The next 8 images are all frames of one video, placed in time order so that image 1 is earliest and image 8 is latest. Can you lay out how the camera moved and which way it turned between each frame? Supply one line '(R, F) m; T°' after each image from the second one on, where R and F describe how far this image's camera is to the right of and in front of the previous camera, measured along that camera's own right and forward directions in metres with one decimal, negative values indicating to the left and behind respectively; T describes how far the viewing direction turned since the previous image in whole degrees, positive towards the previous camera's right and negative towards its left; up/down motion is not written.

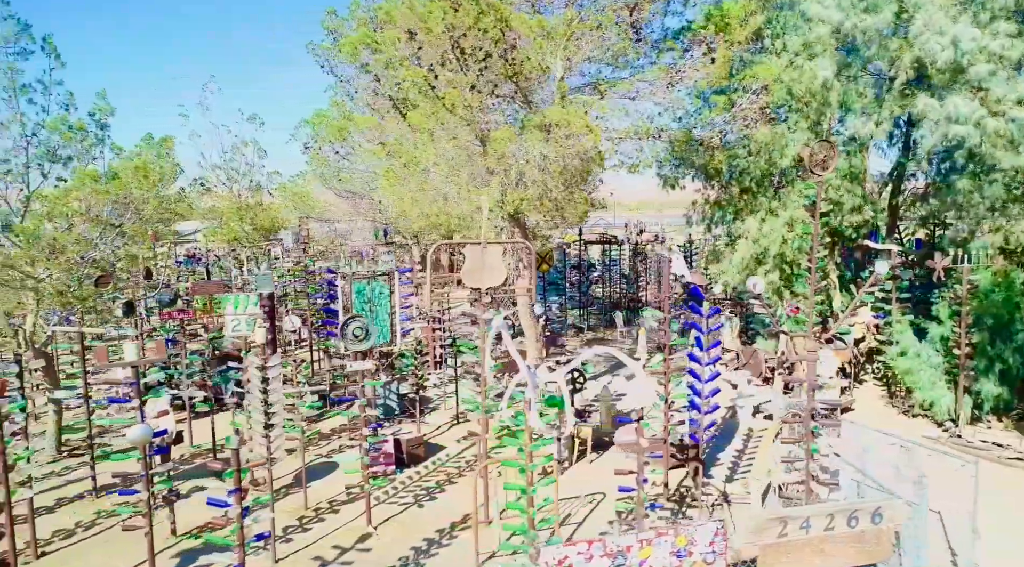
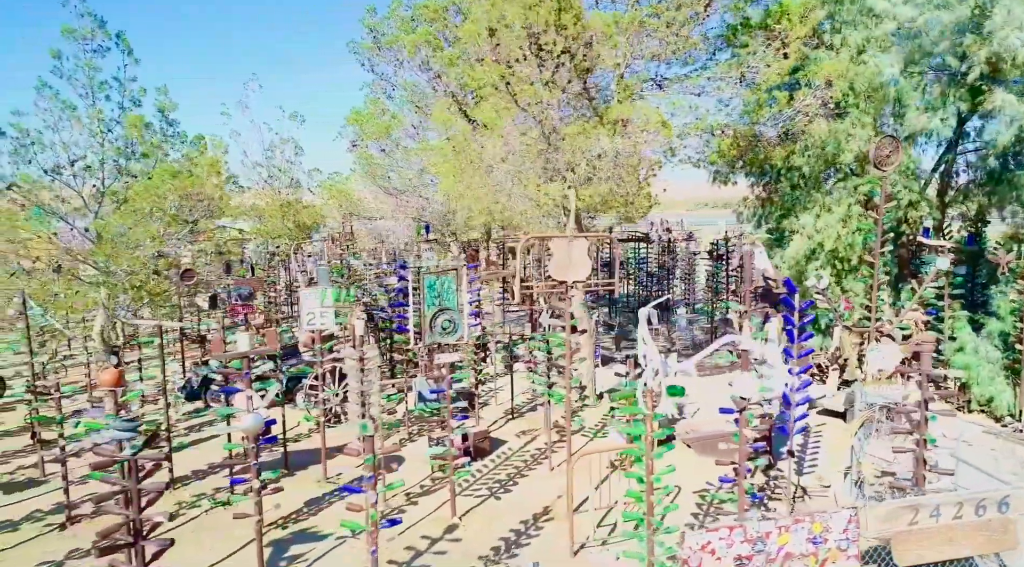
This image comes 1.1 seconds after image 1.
(-0.9, -0.1) m; -1°
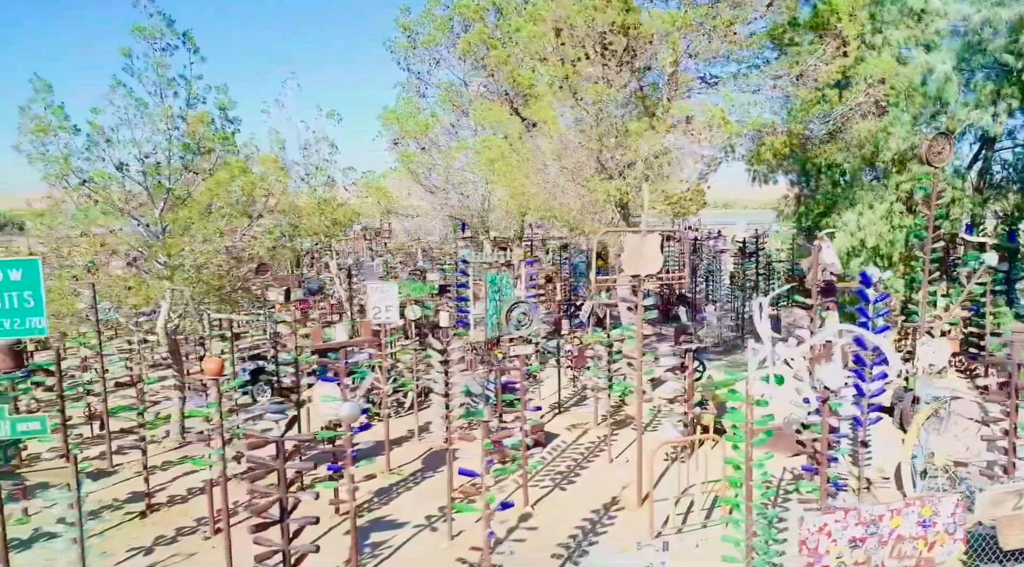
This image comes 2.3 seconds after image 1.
(-0.8, -0.2) m; -1°
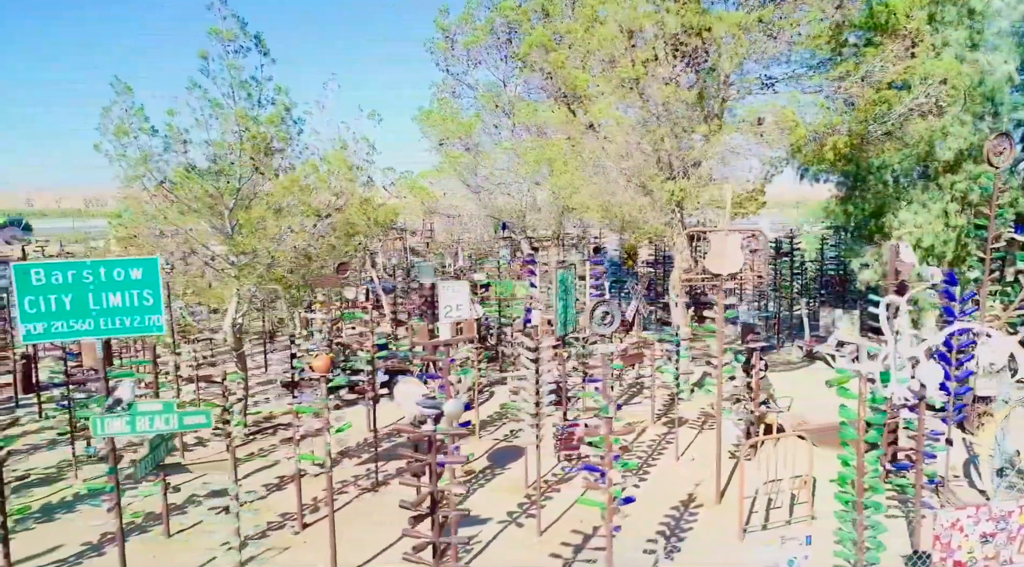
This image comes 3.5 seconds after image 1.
(-0.9, -0.1) m; -1°
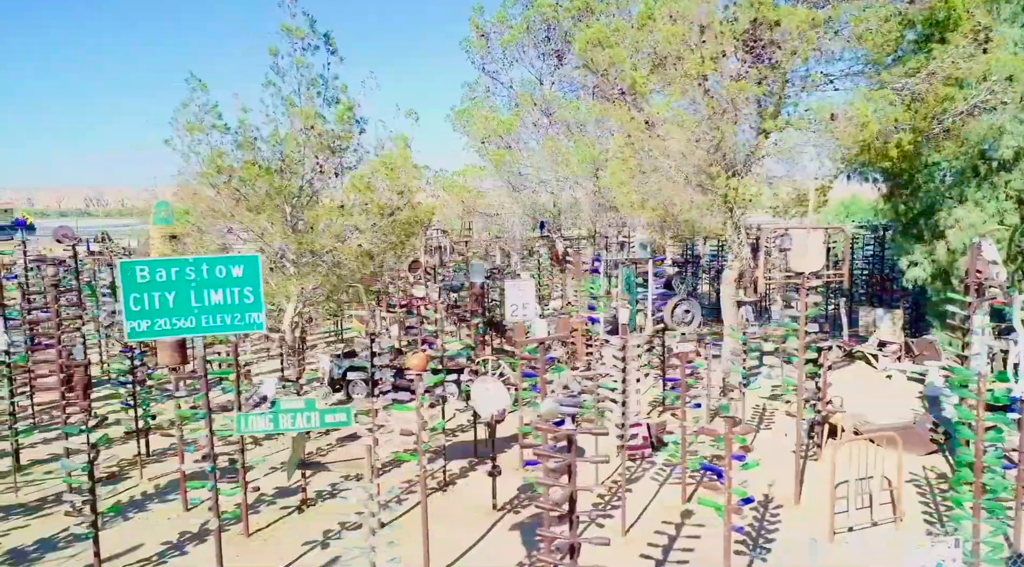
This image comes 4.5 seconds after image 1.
(-0.9, +0.1) m; -1°
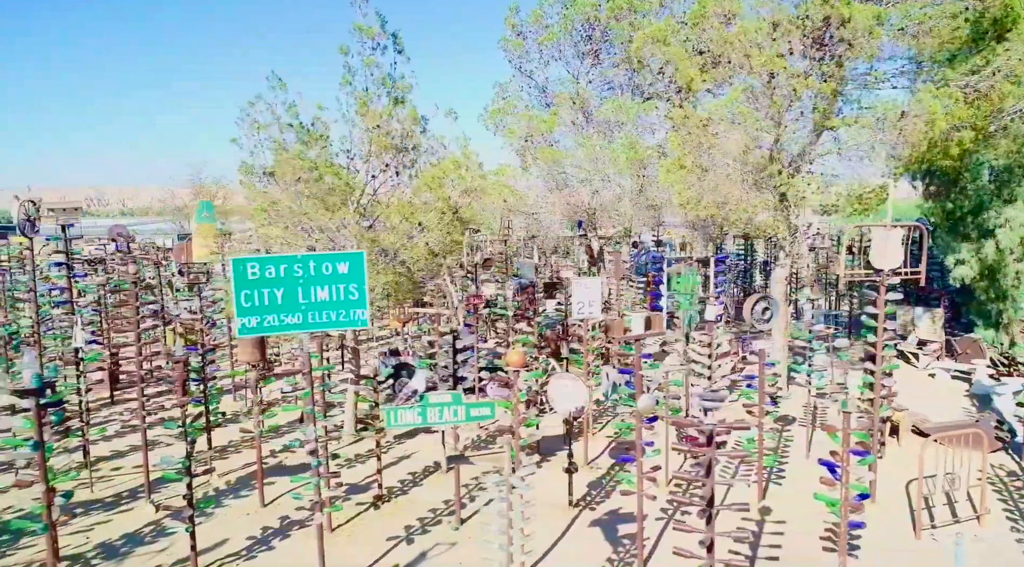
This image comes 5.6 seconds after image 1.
(-0.9, -0.1) m; -1°
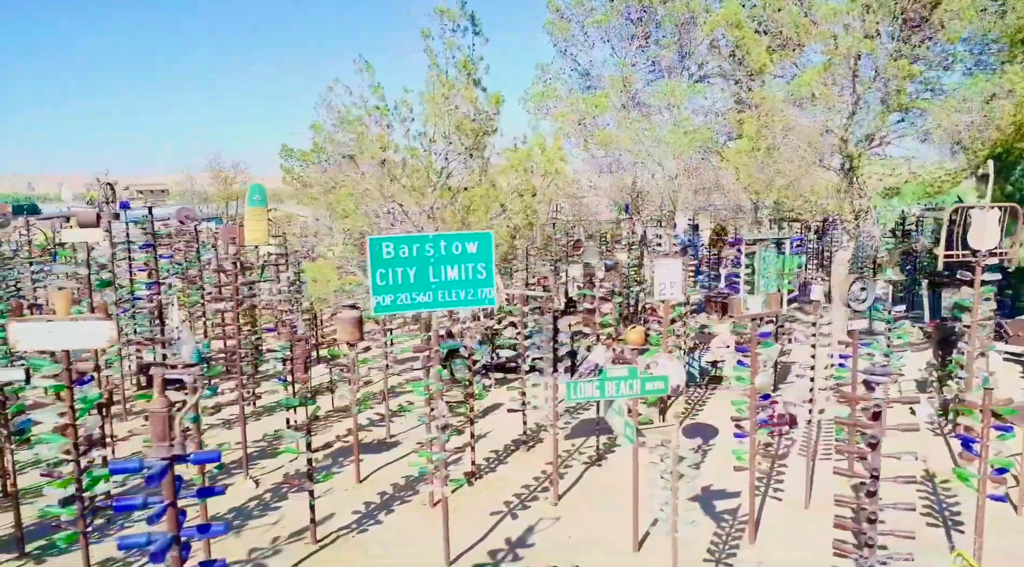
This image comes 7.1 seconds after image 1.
(-1.1, -0.2) m; -1°
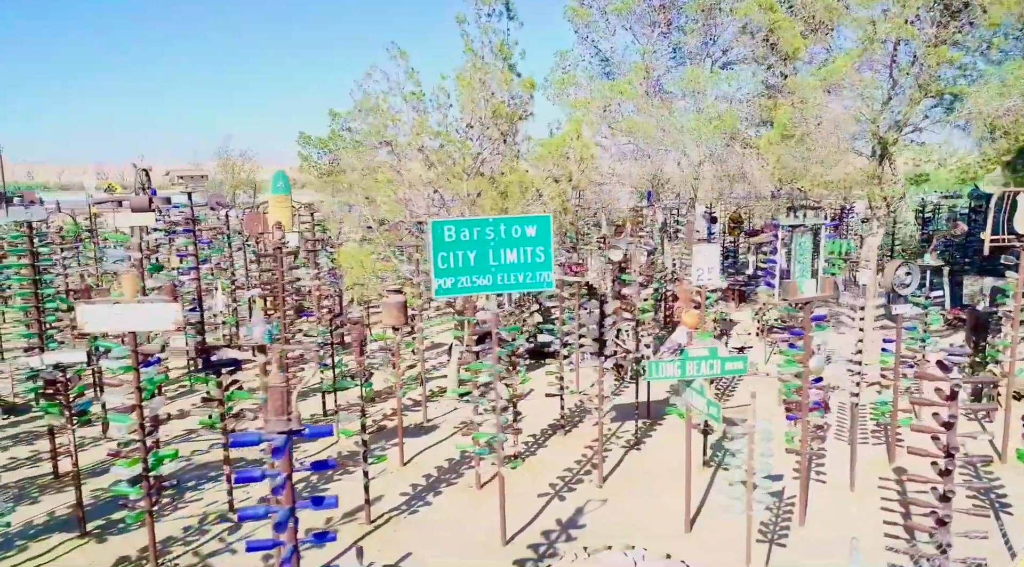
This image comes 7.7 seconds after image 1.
(-0.5, -0.1) m; 0°
